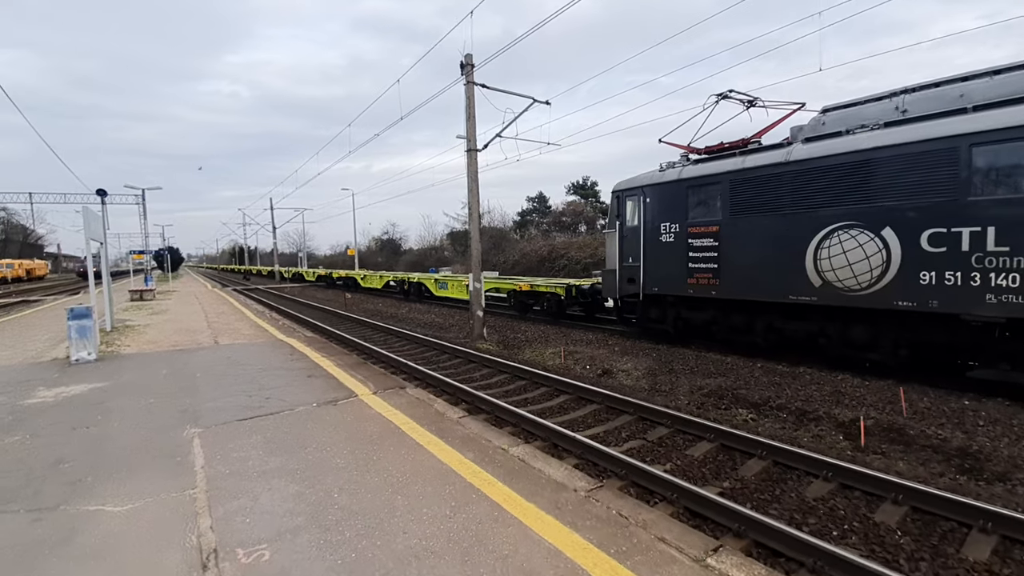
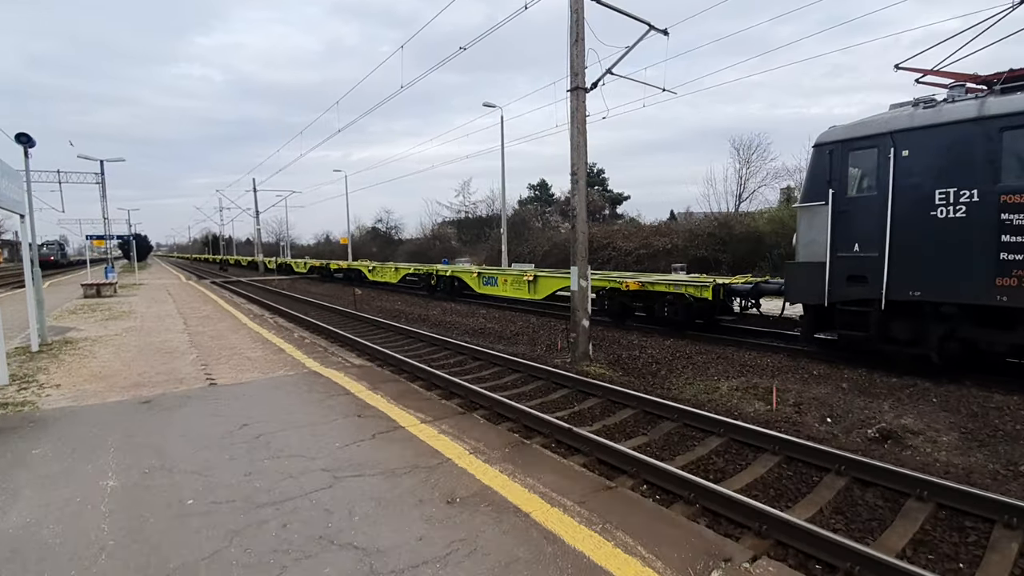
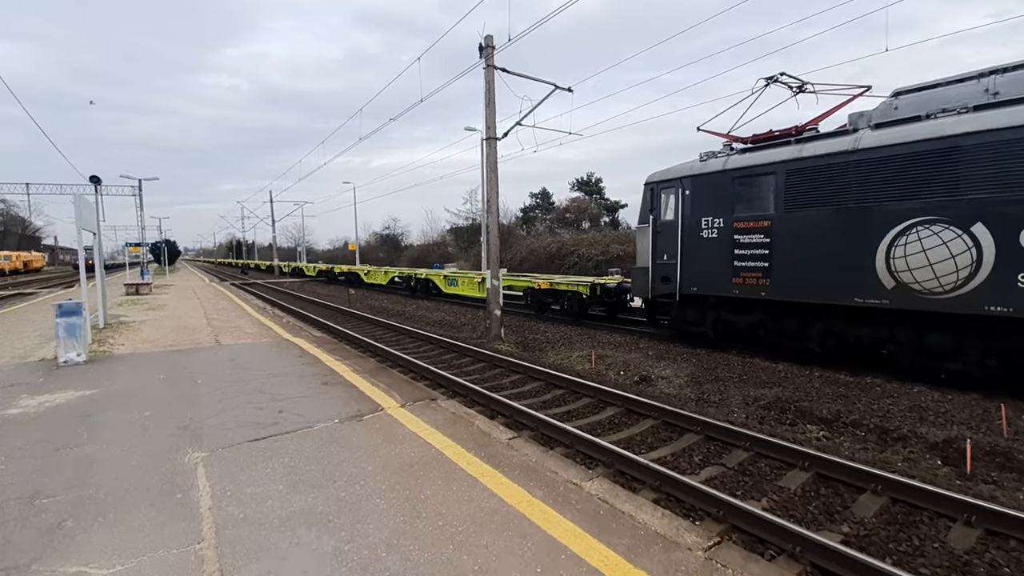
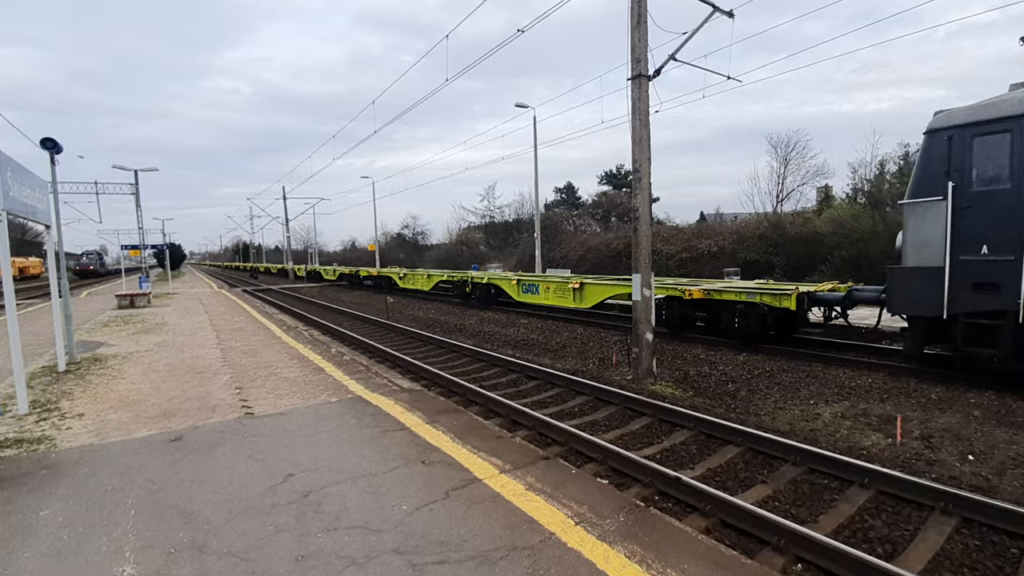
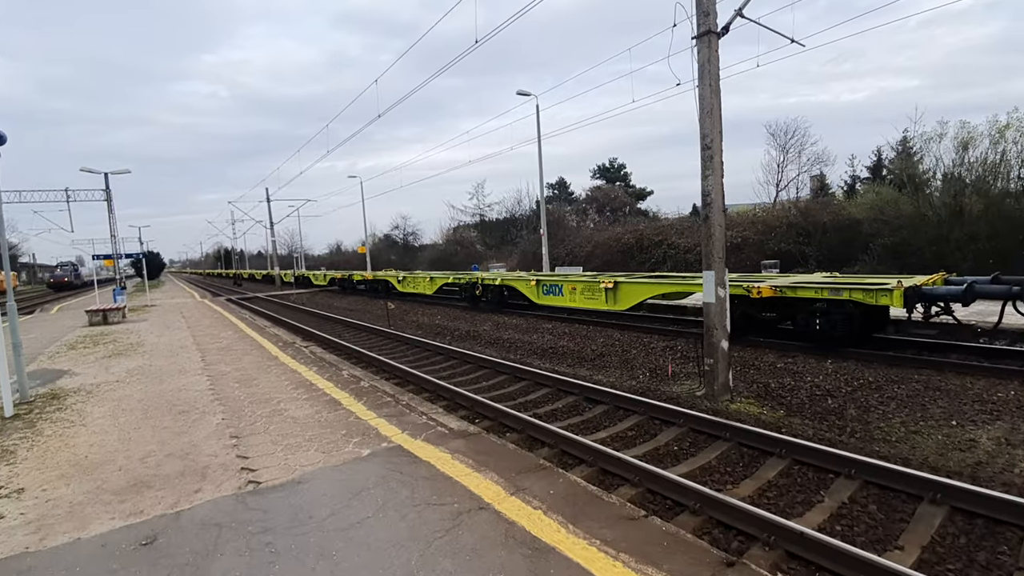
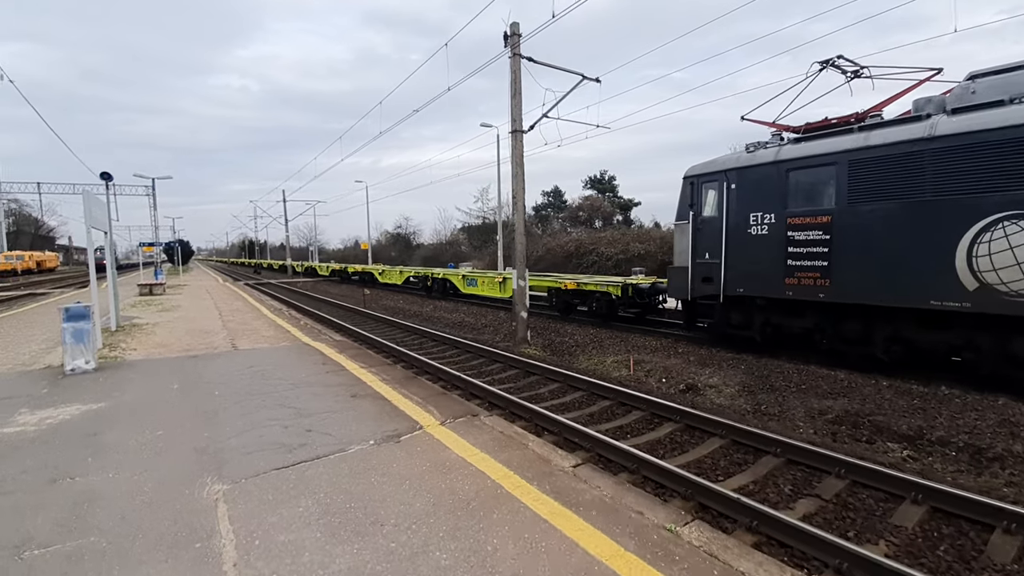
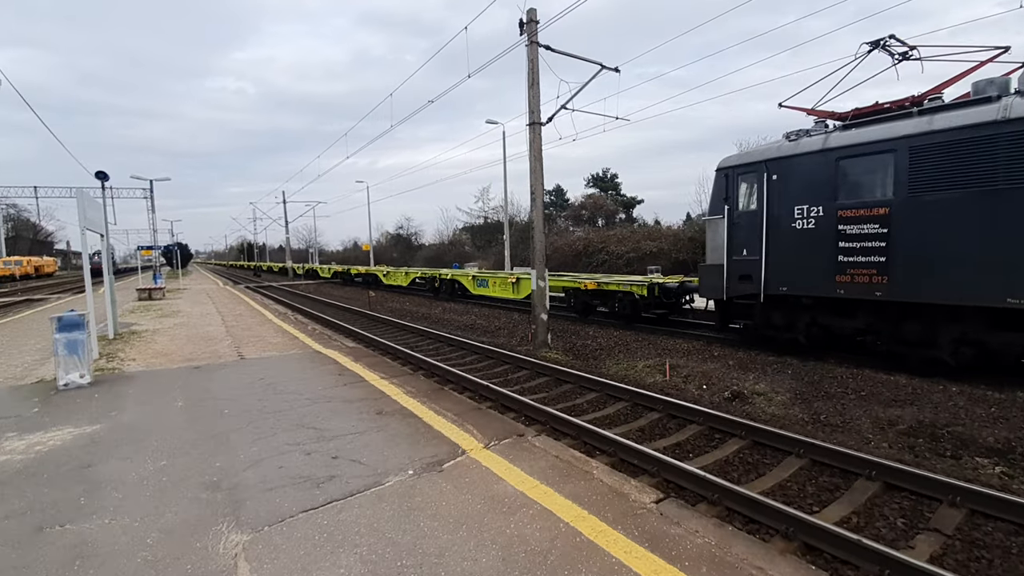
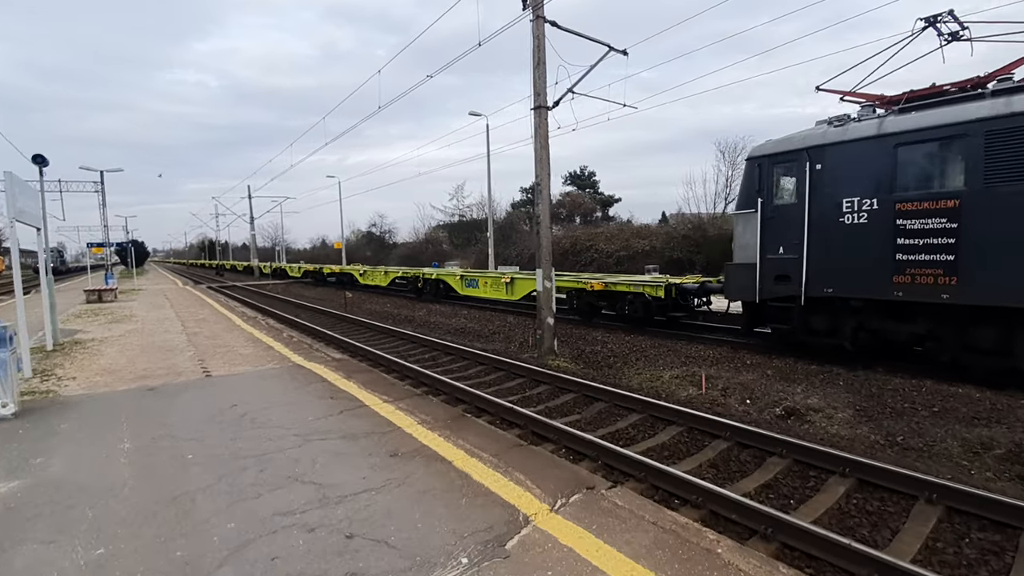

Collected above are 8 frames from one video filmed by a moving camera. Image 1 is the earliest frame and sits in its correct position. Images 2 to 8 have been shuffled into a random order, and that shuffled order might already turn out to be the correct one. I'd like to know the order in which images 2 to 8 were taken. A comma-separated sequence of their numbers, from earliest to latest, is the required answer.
3, 6, 7, 8, 2, 4, 5
